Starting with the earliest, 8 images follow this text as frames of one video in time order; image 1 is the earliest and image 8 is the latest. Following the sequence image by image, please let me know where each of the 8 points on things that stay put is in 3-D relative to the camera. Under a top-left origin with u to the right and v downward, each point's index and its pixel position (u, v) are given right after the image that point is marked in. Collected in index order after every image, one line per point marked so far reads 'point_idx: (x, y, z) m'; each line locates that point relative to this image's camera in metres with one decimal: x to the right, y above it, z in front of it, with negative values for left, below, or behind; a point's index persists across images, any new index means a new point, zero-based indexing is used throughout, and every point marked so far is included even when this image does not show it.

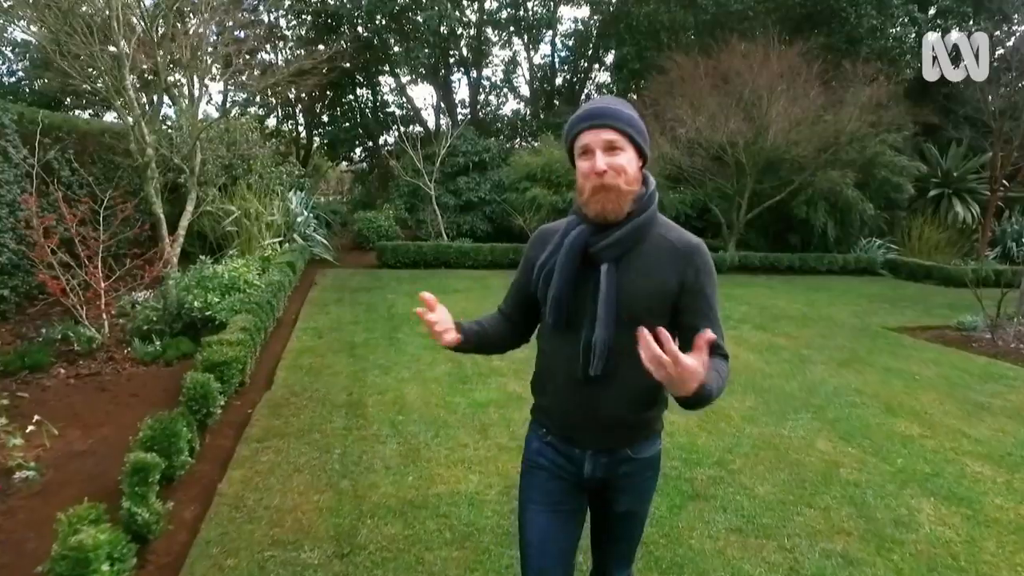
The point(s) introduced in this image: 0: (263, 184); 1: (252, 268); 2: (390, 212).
0: (-4.3, +1.8, +11.6) m
1: (-2.8, +0.2, +7.2) m
2: (-2.6, +1.6, +14.2) m
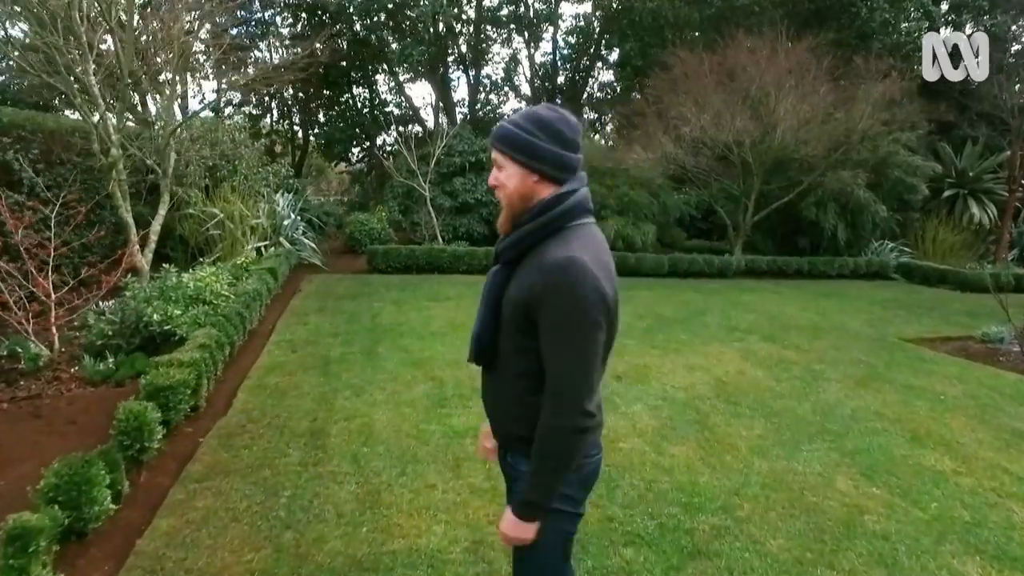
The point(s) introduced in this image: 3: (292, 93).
0: (-4.4, +1.7, +11.2) m
1: (-2.9, +0.1, +6.7) m
2: (-2.6, +1.5, +13.8) m
3: (-5.2, +4.6, +15.8) m
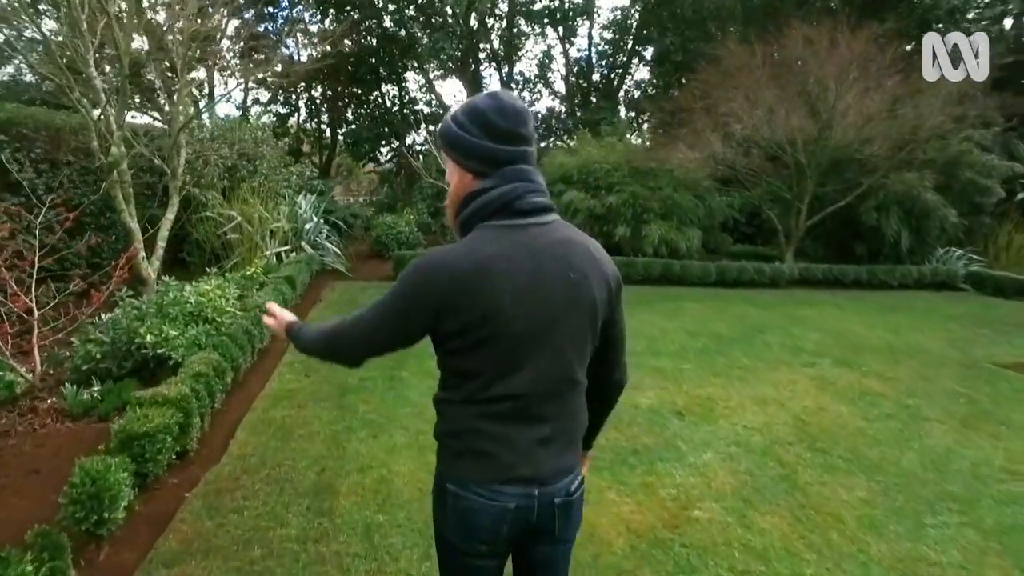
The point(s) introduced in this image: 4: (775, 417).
0: (-3.8, +1.6, +10.6) m
1: (-2.6, 0.0, +6.1) m
2: (-2.0, +1.4, +13.1) m
3: (-4.4, +4.5, +15.3) m
4: (+1.9, -0.9, +4.9) m
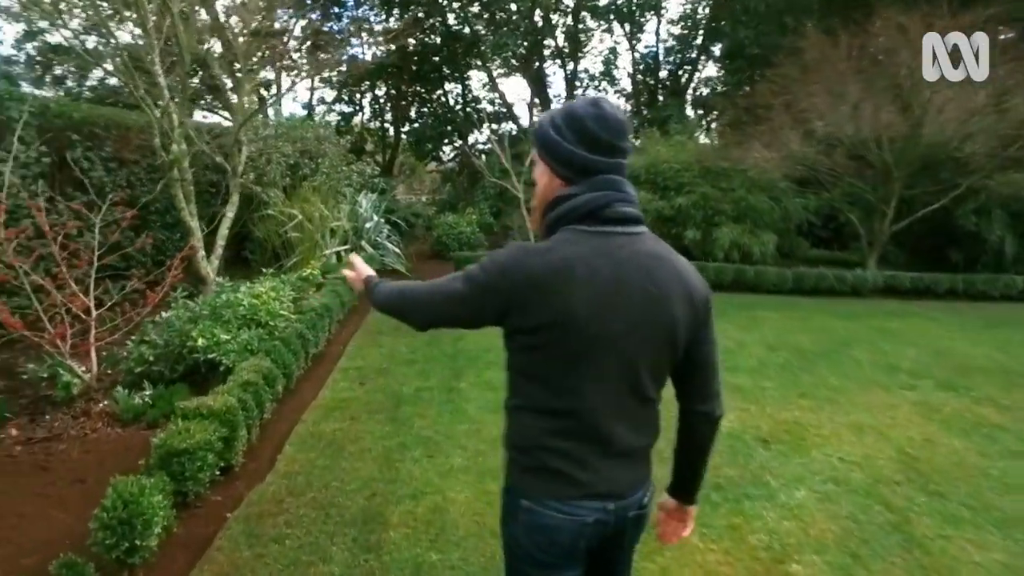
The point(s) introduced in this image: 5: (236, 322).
0: (-2.8, +1.6, +10.5) m
1: (-2.0, 0.0, +5.9) m
2: (-0.8, +1.4, +12.8) m
3: (-2.9, +4.5, +15.2) m
4: (+2.4, -1.0, +4.3) m
5: (-2.1, -0.3, +5.0) m
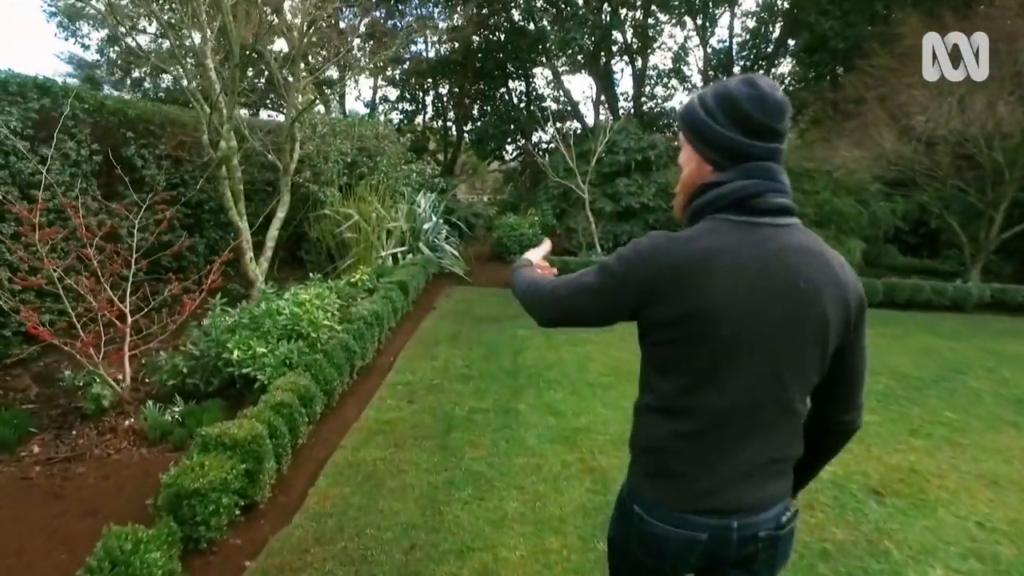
0: (-1.9, +1.6, +10.1) m
1: (-1.5, -0.1, +5.5) m
2: (+0.4, +1.3, +12.3) m
3: (-1.5, +4.5, +14.8) m
4: (+2.7, -1.2, +3.5) m
5: (-1.6, -0.3, +4.6) m
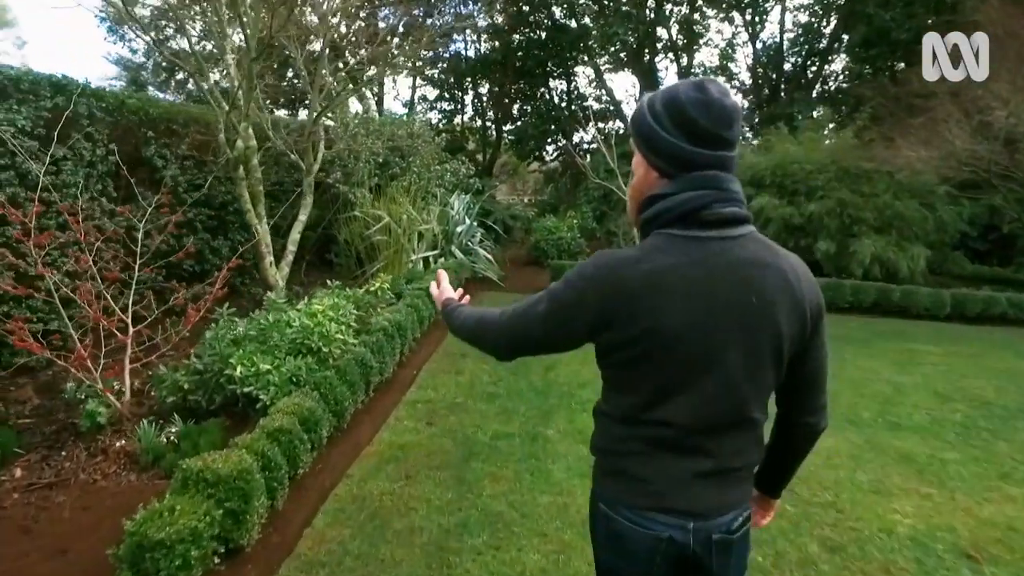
0: (-1.3, +1.5, +9.8) m
1: (-1.2, -0.2, +5.1) m
2: (+1.1, +1.2, +11.8) m
3: (-0.6, +4.4, +14.5) m
4: (+2.8, -1.3, +2.9) m
5: (-1.5, -0.4, +4.3) m
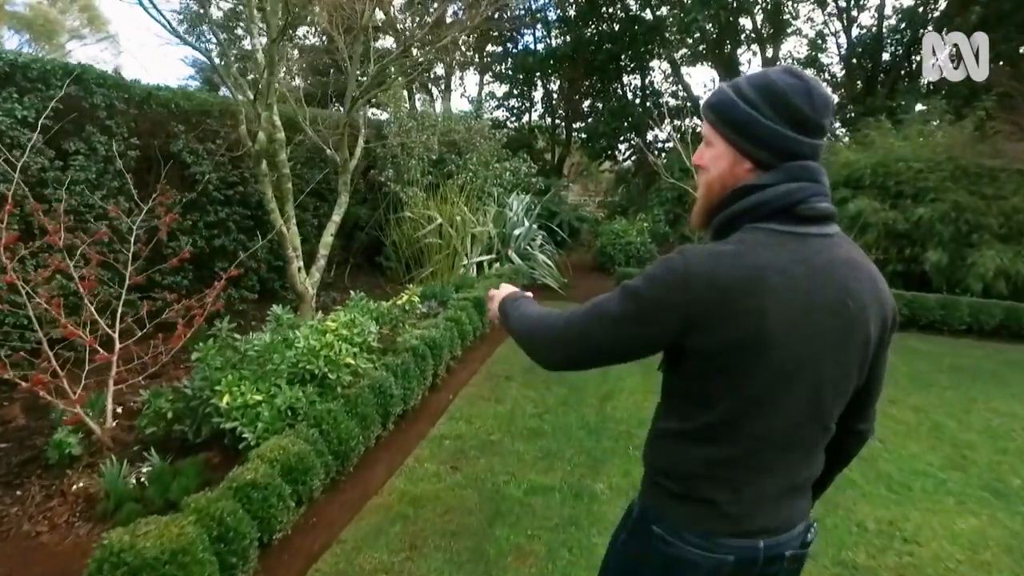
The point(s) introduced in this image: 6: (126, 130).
0: (-0.5, +1.4, +9.1) m
1: (-0.9, -0.2, +4.4) m
2: (+2.1, +1.0, +10.8) m
3: (+0.8, +4.3, +13.7) m
4: (+2.8, -1.5, +1.8) m
5: (-1.2, -0.5, +3.6) m
6: (-3.1, +1.3, +5.3) m
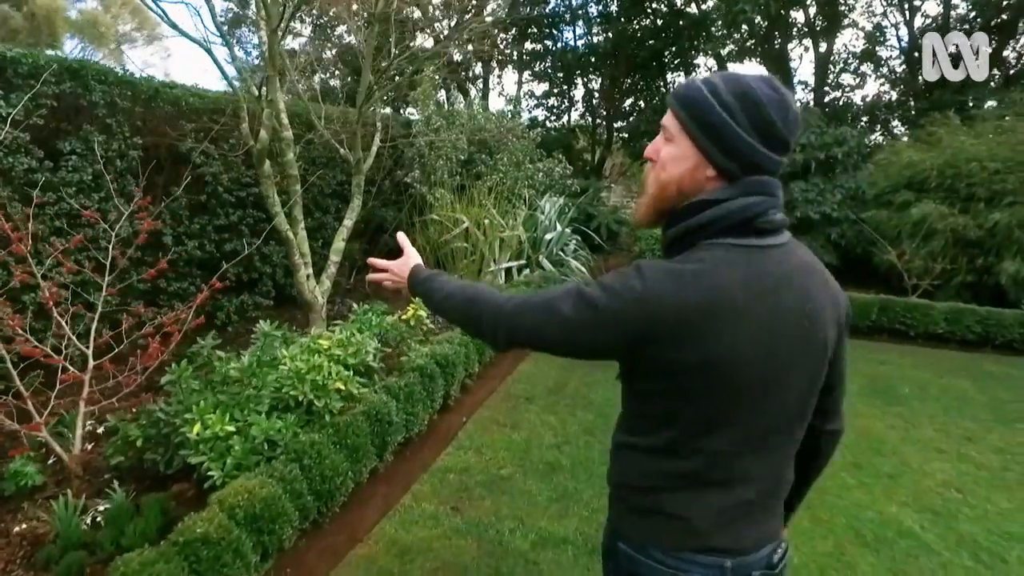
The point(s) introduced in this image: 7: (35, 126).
0: (-0.1, +1.3, +8.6) m
1: (-0.8, -0.3, +4.0) m
2: (+2.6, +0.9, +10.2) m
3: (+1.5, +4.2, +13.1) m
4: (+2.7, -1.6, +1.2) m
5: (-1.2, -0.5, +3.2) m
6: (-2.9, +1.2, +5.0) m
7: (-3.2, +1.1, +4.5) m
